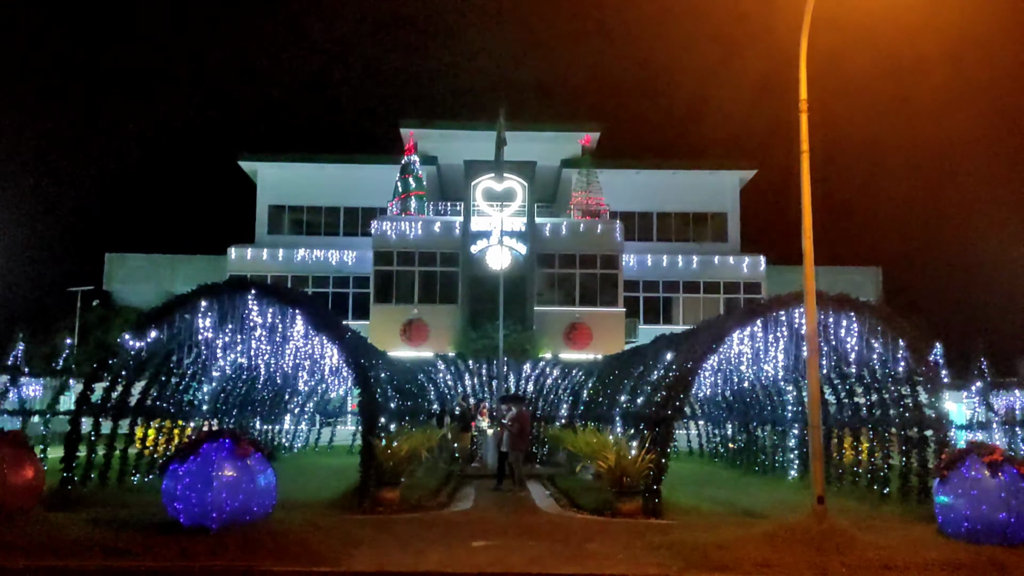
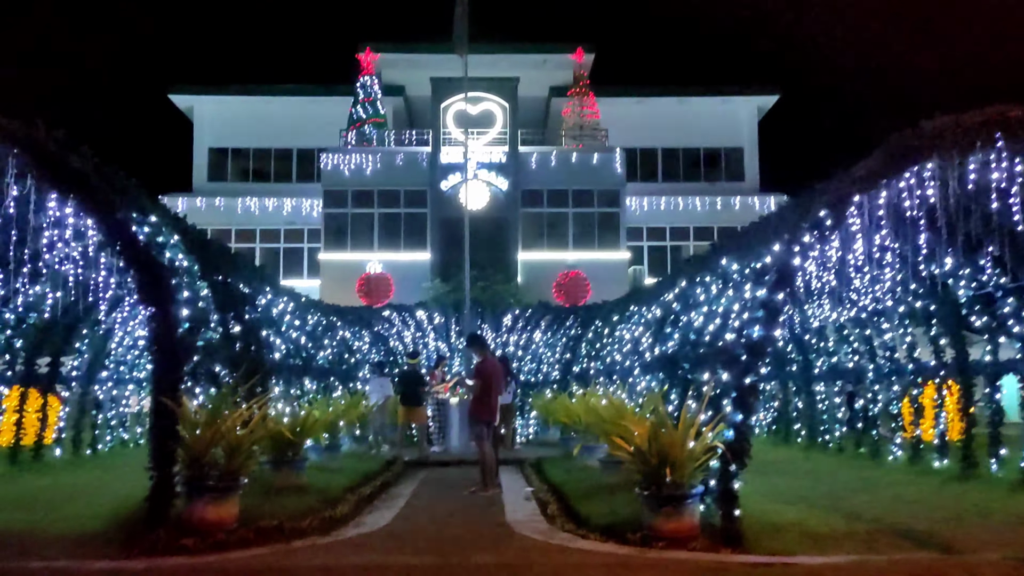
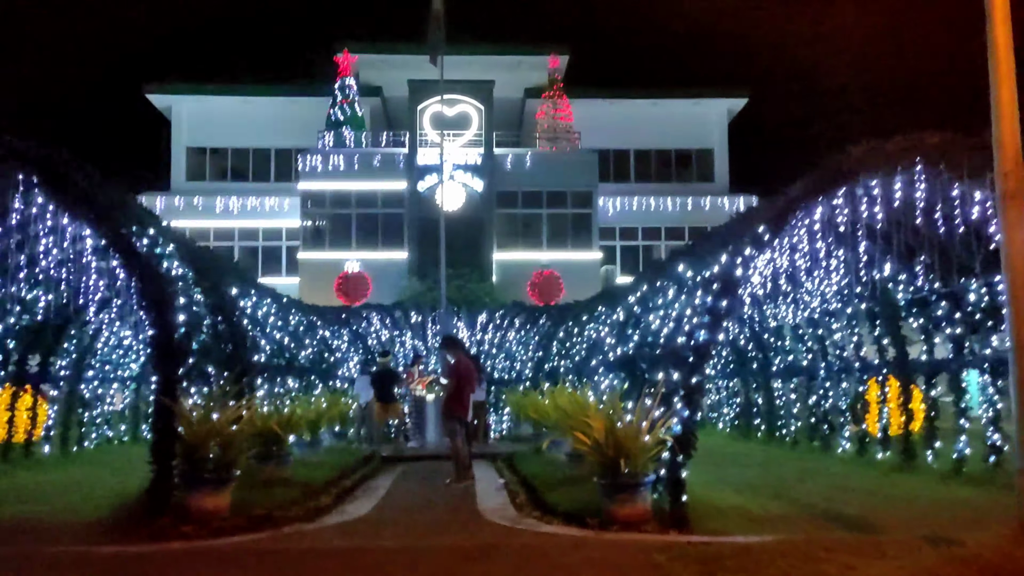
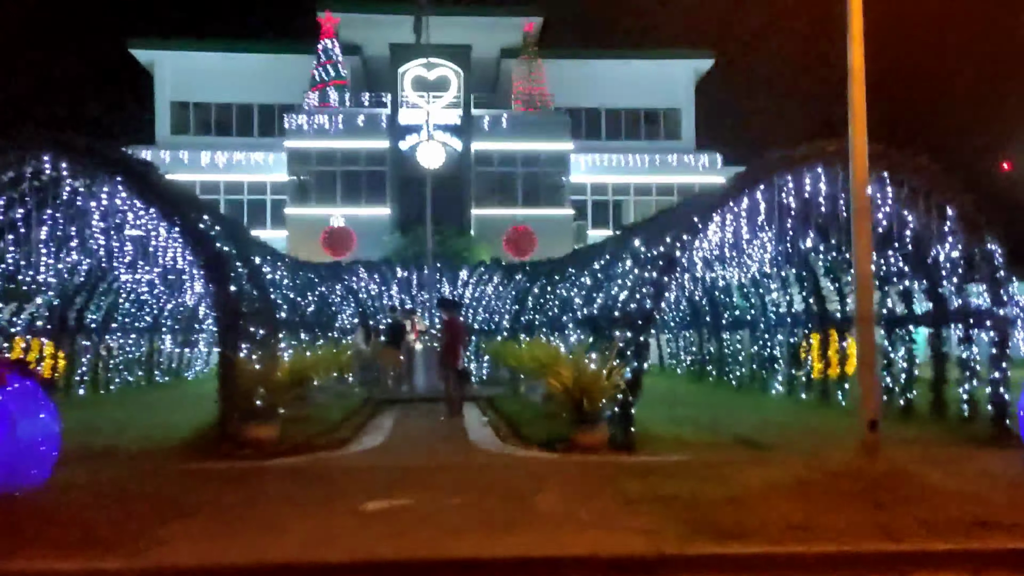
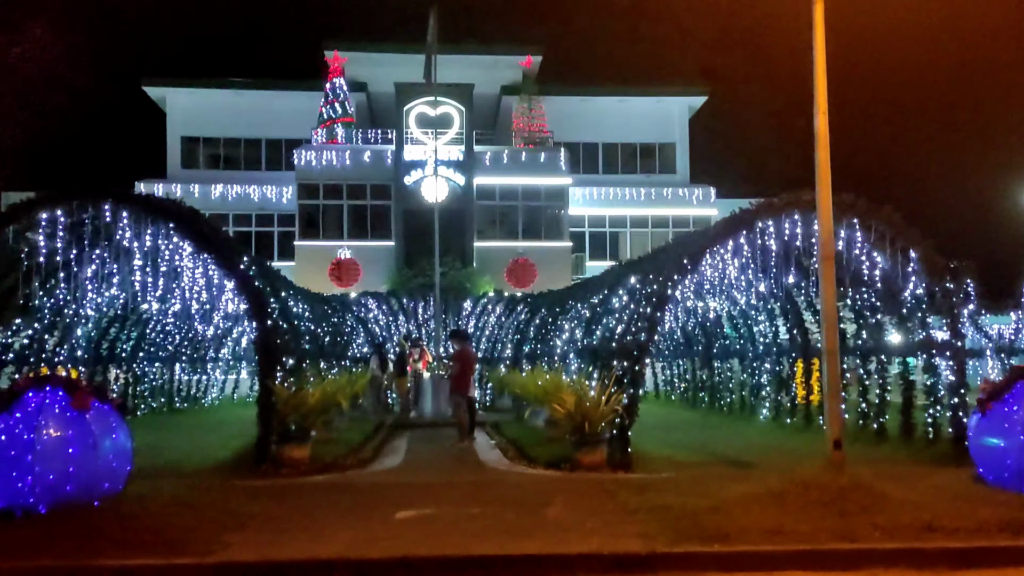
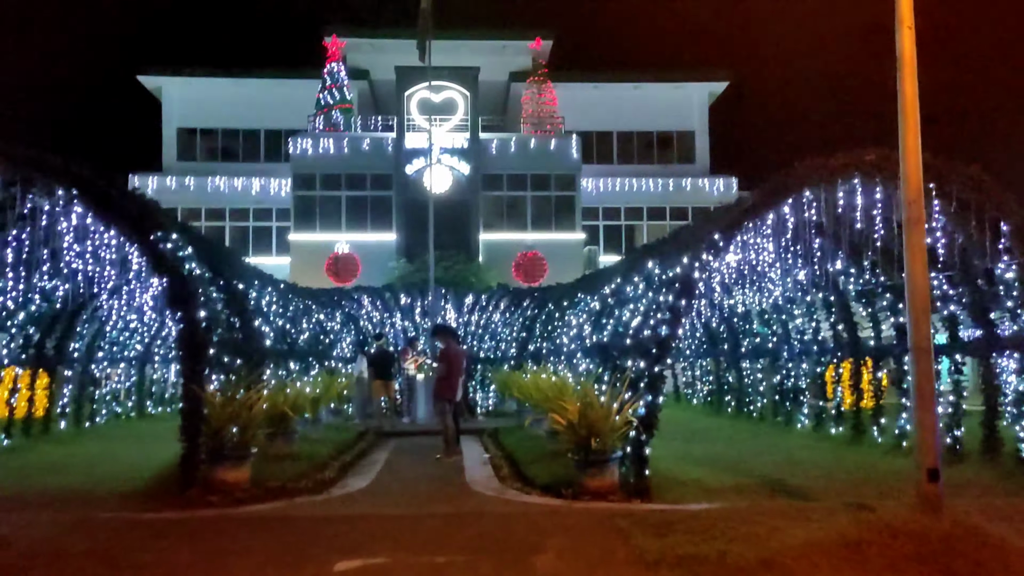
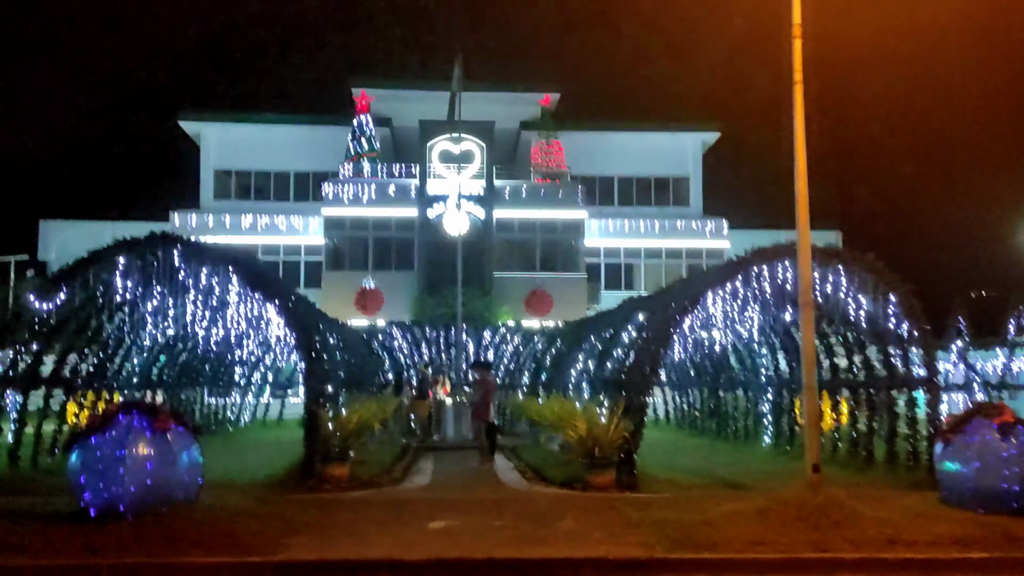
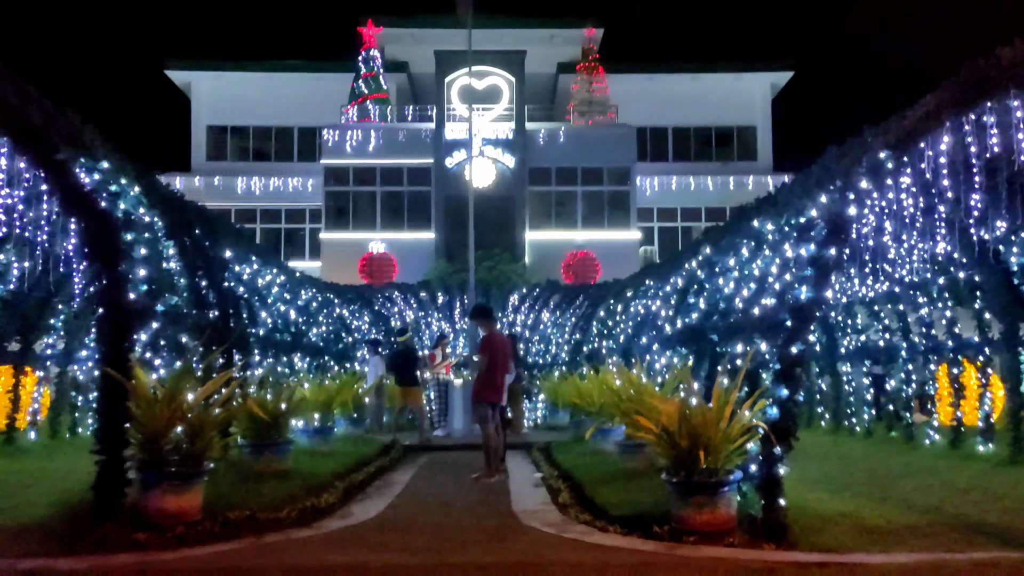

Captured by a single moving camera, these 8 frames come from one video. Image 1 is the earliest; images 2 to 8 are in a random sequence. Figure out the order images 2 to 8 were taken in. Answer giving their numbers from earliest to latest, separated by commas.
7, 5, 4, 6, 3, 2, 8
